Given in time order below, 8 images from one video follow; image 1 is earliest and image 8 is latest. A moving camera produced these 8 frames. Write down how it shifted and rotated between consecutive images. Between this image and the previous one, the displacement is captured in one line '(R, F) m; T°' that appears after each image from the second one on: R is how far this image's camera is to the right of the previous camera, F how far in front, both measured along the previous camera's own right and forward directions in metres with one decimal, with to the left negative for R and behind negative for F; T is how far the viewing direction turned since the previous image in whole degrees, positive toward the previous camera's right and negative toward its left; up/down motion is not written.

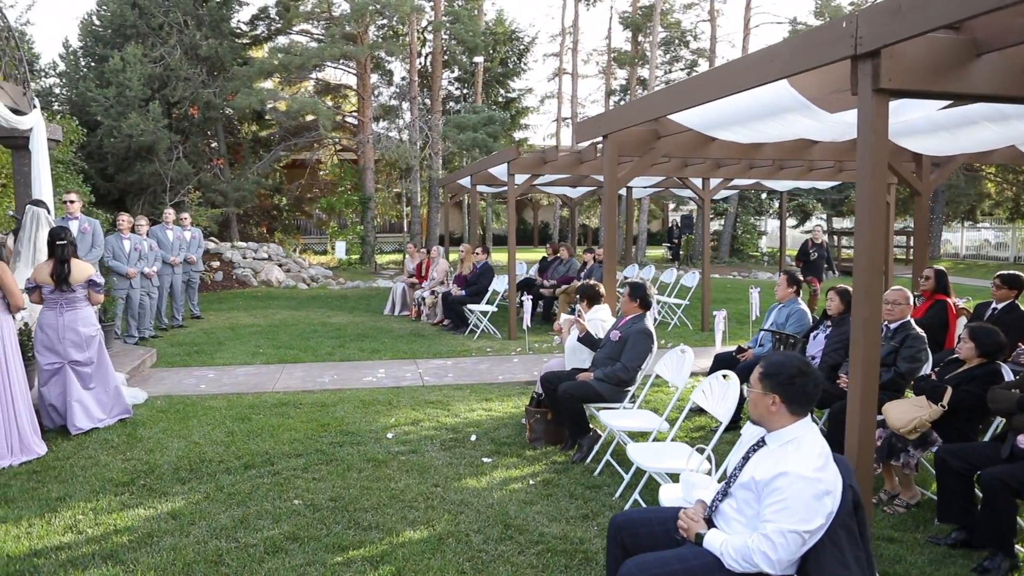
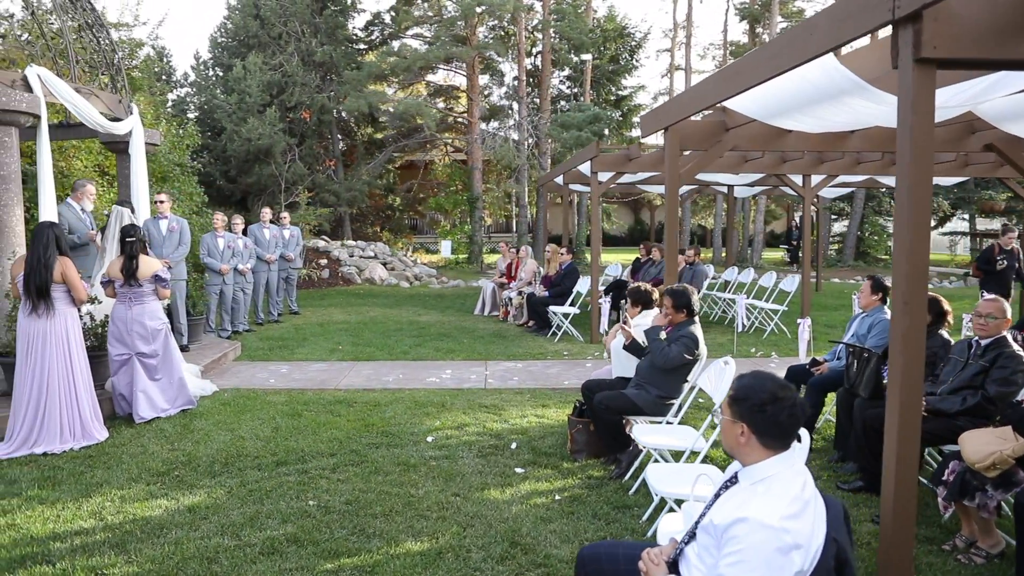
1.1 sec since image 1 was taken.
(+0.6, +0.3) m; -10°
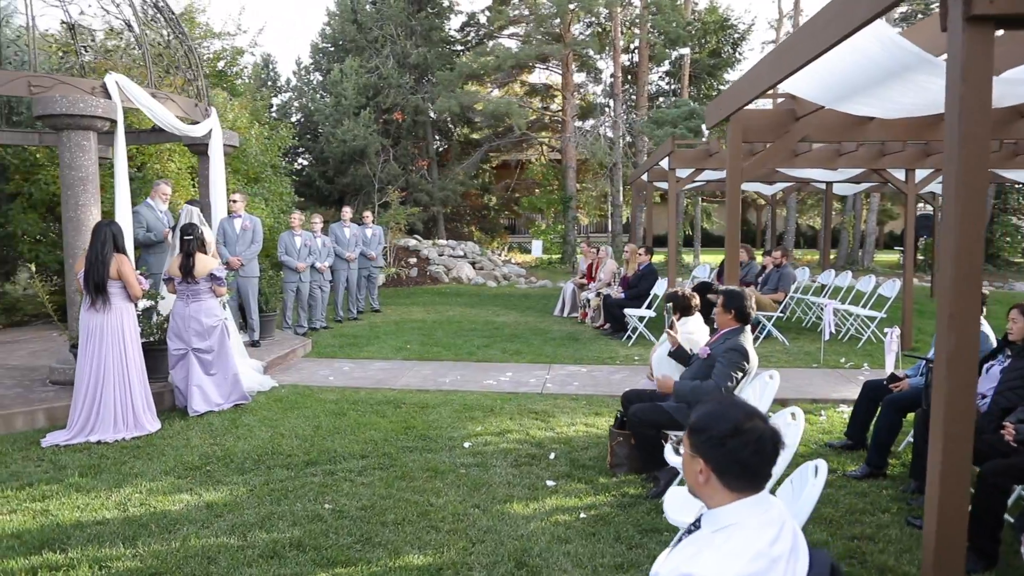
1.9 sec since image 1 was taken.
(+0.5, +0.3) m; -8°
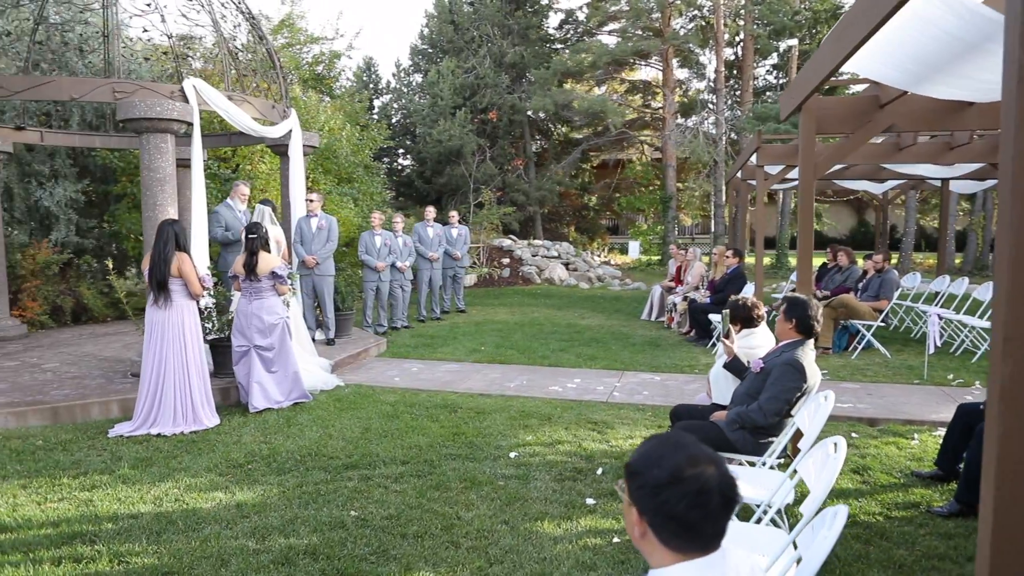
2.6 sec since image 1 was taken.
(+0.4, +0.3) m; -8°
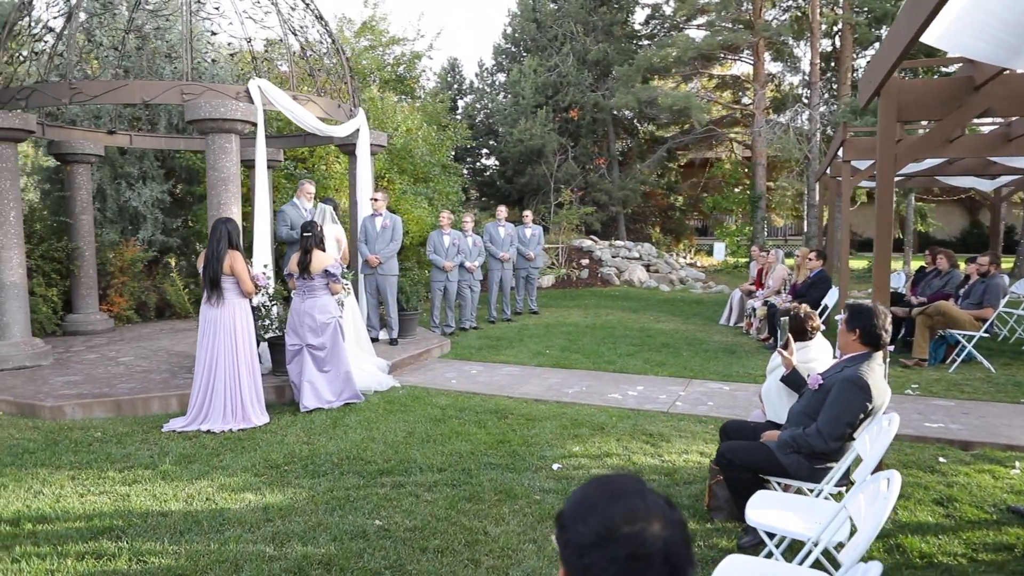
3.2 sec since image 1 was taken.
(+0.3, +0.3) m; -7°
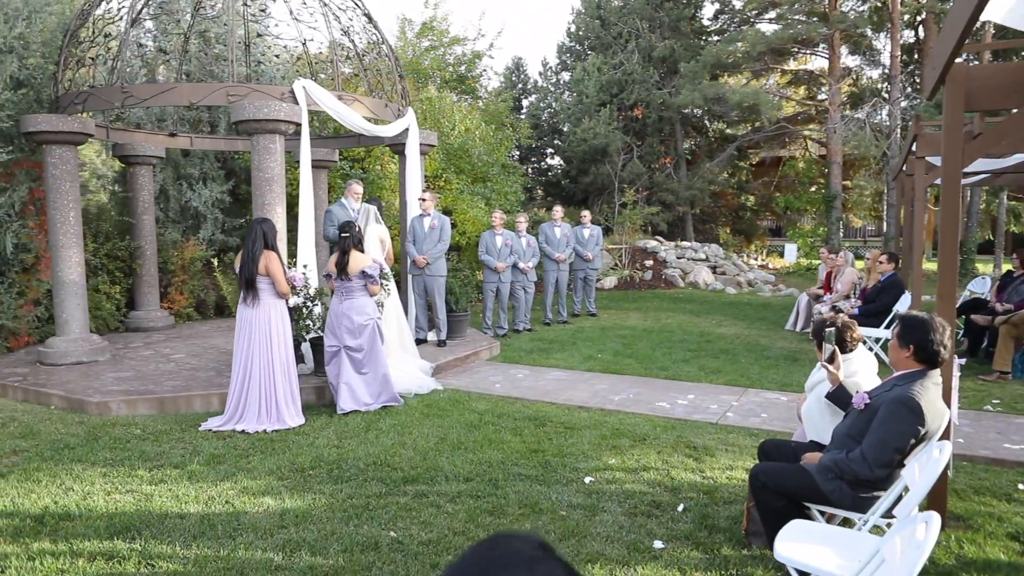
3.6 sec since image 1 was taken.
(+0.3, +0.2) m; -6°
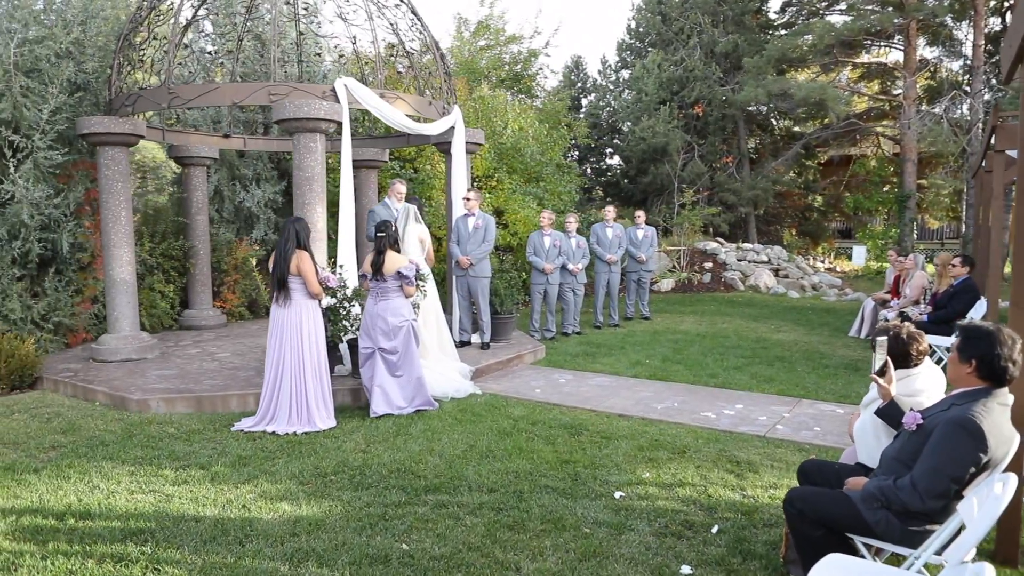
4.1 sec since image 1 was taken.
(+0.2, +0.2) m; -5°
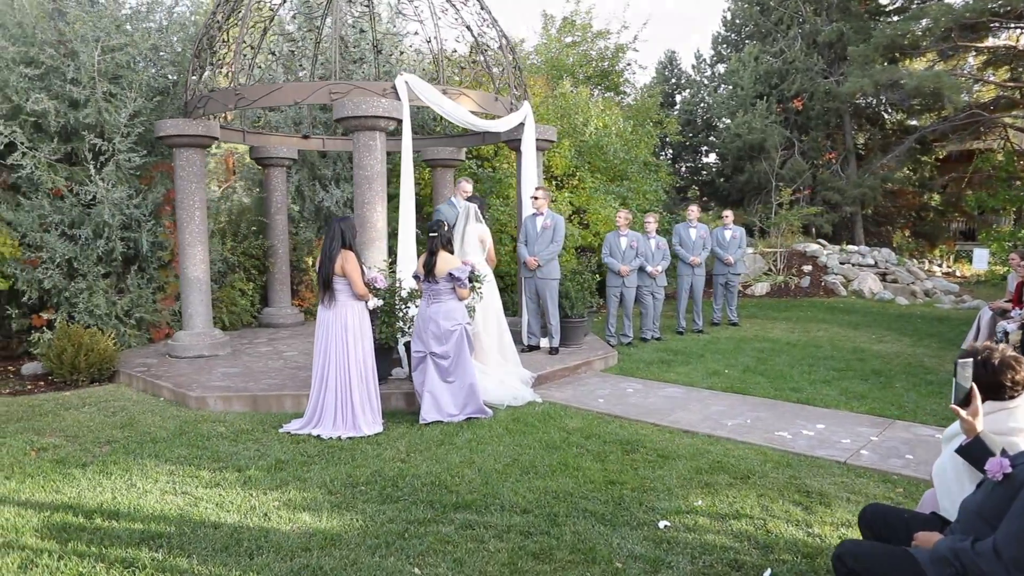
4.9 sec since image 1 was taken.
(+0.4, +0.4) m; -8°
